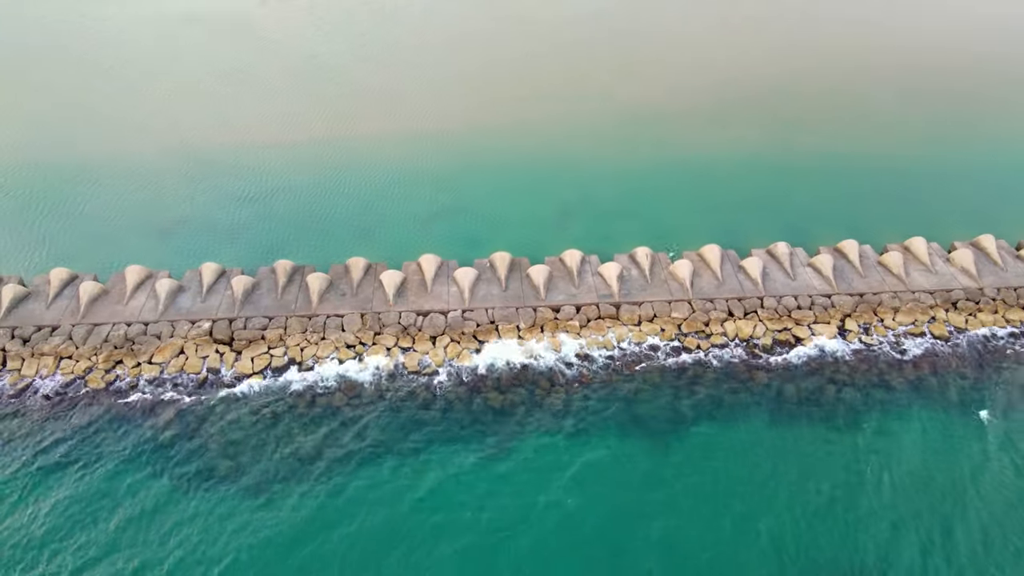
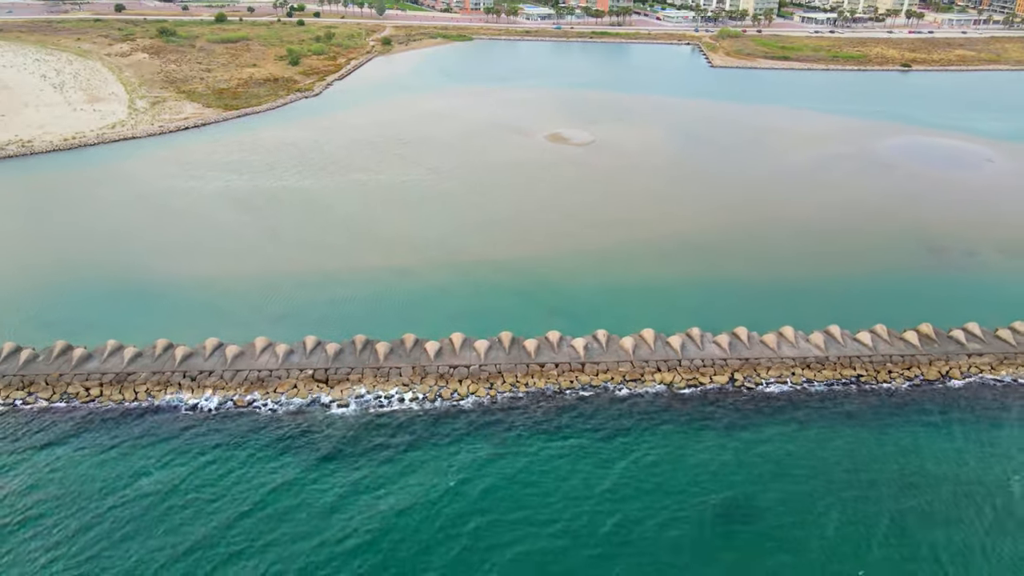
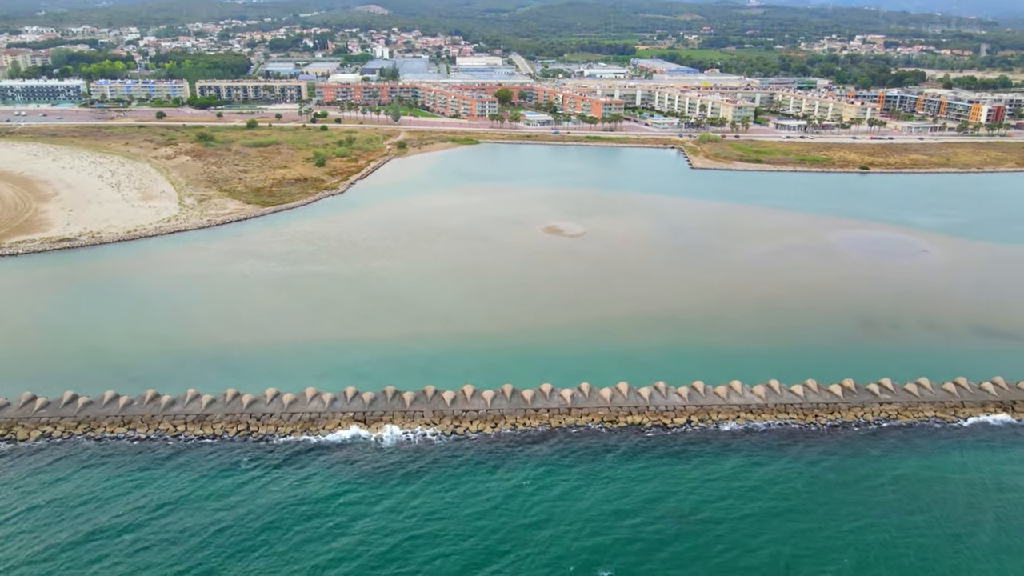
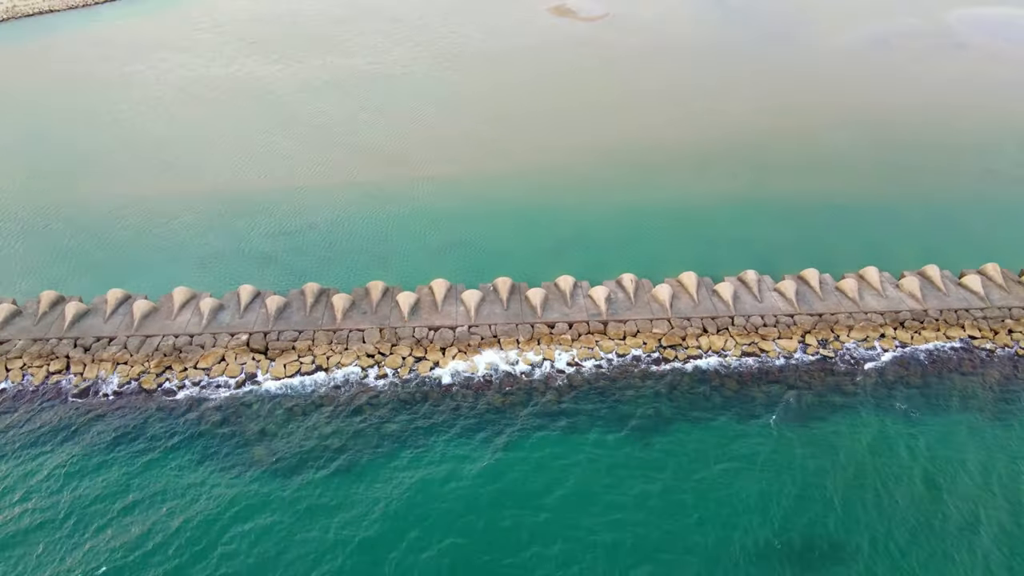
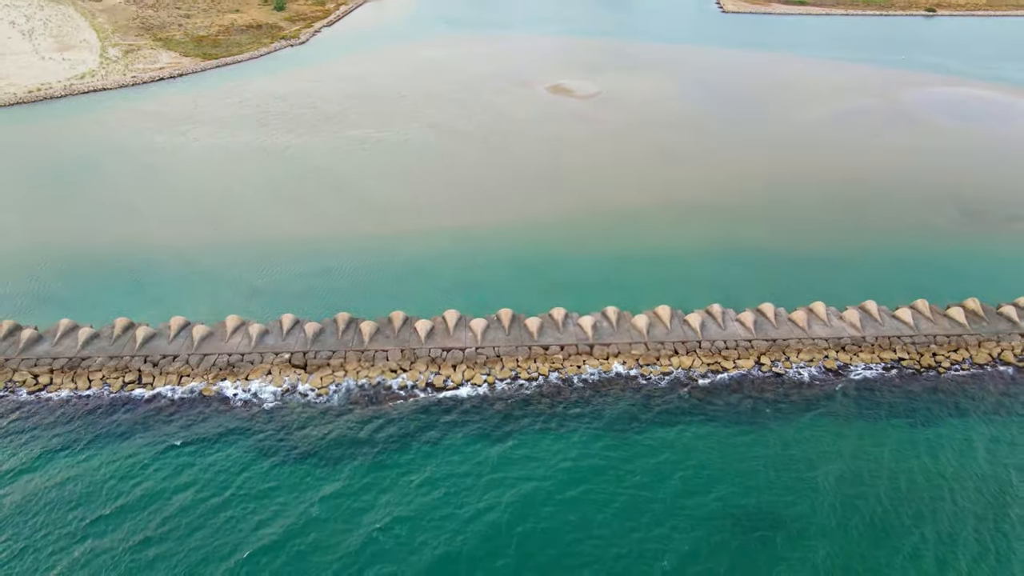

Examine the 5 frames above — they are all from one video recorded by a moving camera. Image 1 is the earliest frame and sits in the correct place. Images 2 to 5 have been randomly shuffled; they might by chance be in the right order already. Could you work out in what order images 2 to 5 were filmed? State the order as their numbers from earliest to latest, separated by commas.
4, 5, 2, 3
